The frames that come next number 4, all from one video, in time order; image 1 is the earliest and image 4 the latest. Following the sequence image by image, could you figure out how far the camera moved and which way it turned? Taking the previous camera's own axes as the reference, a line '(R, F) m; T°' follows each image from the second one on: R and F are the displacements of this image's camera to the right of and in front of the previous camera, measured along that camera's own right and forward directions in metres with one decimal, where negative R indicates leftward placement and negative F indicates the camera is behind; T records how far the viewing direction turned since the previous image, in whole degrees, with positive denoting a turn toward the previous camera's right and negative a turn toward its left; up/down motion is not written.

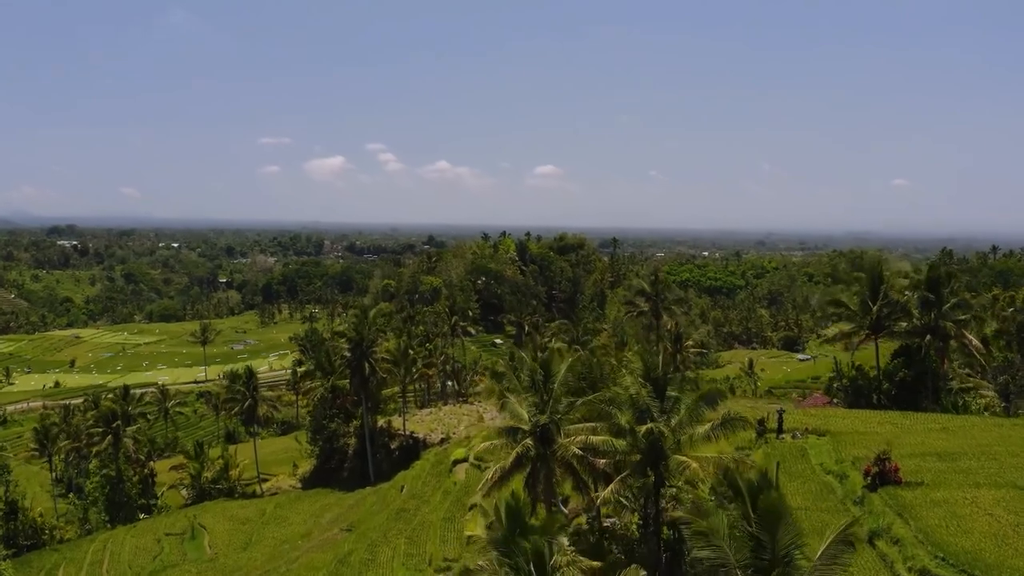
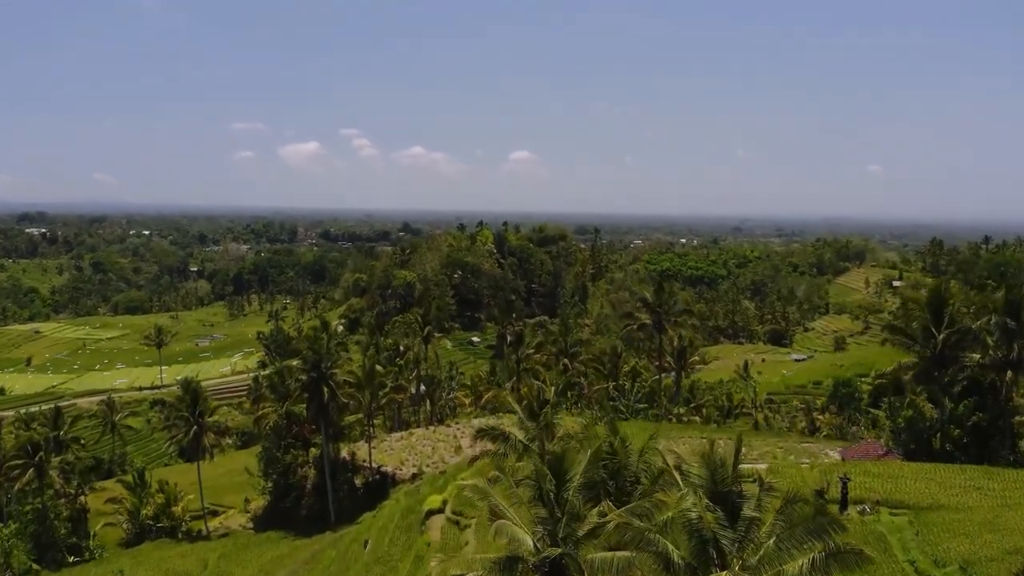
(-0.3, +6.1) m; +2°
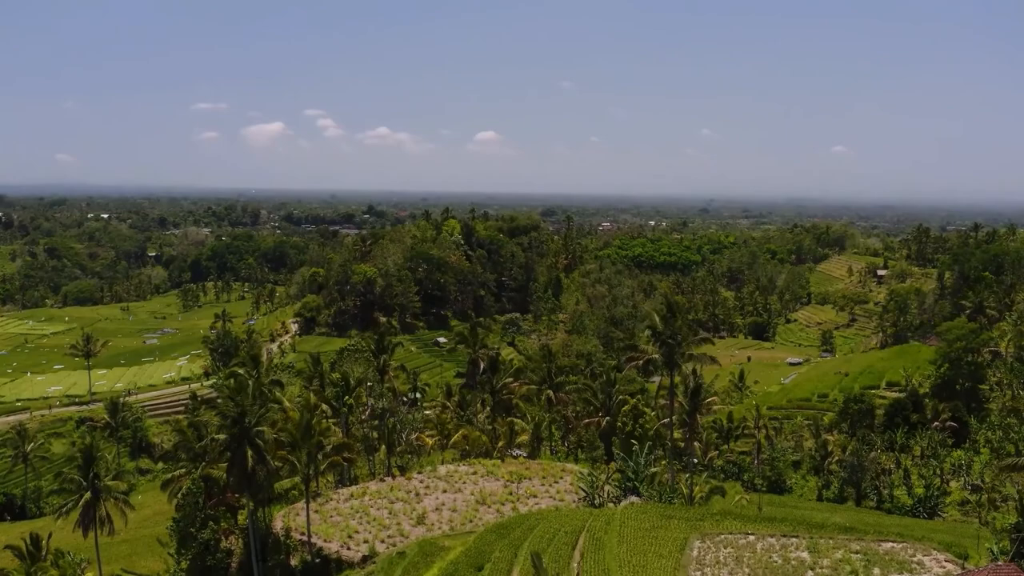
(-0.3, +8.3) m; +3°
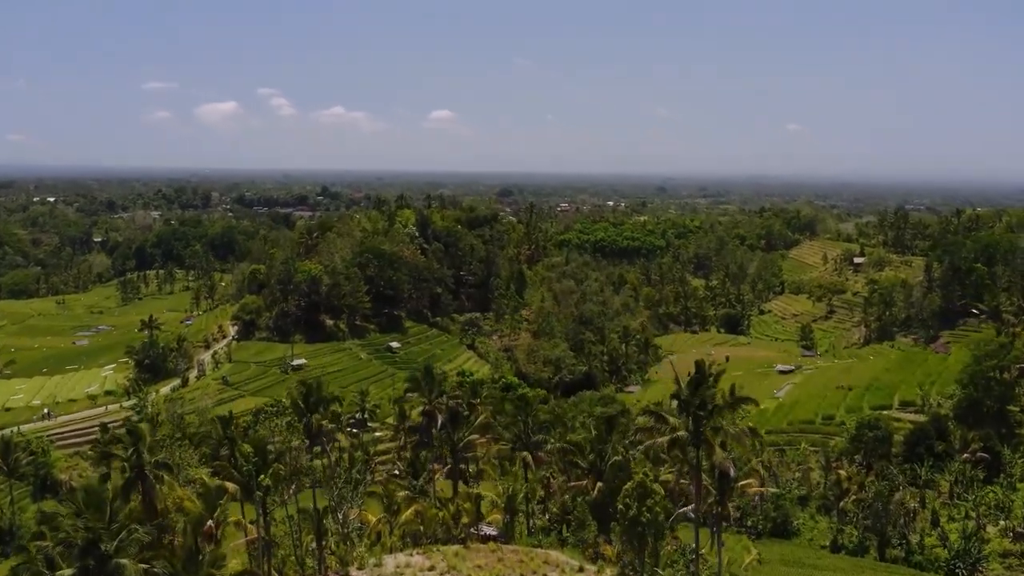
(-0.2, +9.0) m; +3°
